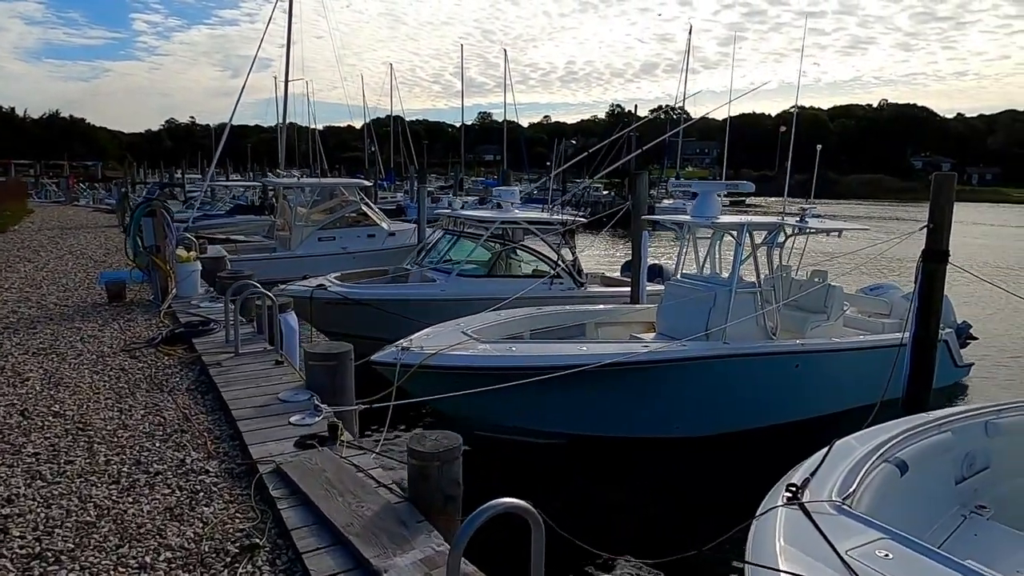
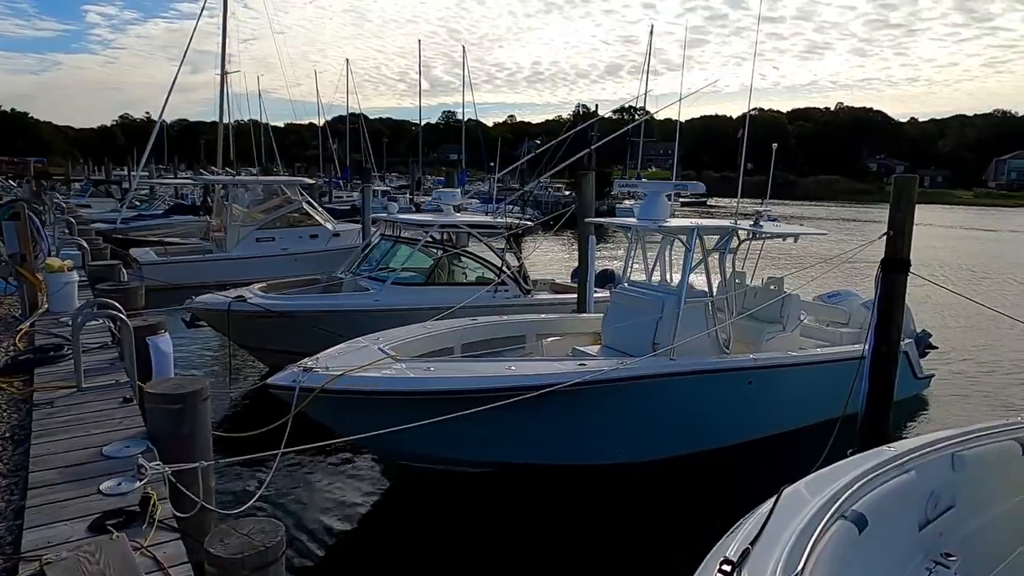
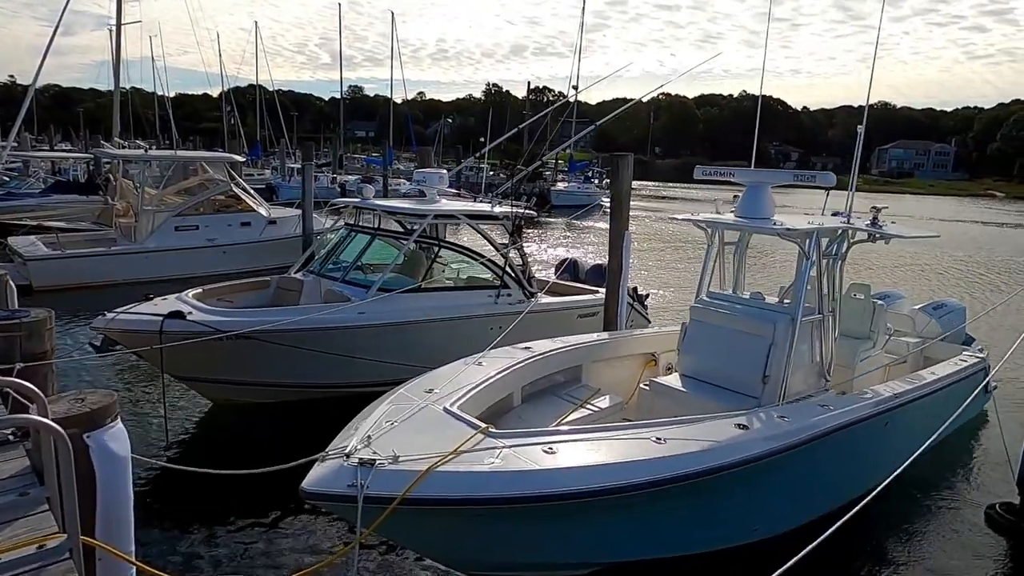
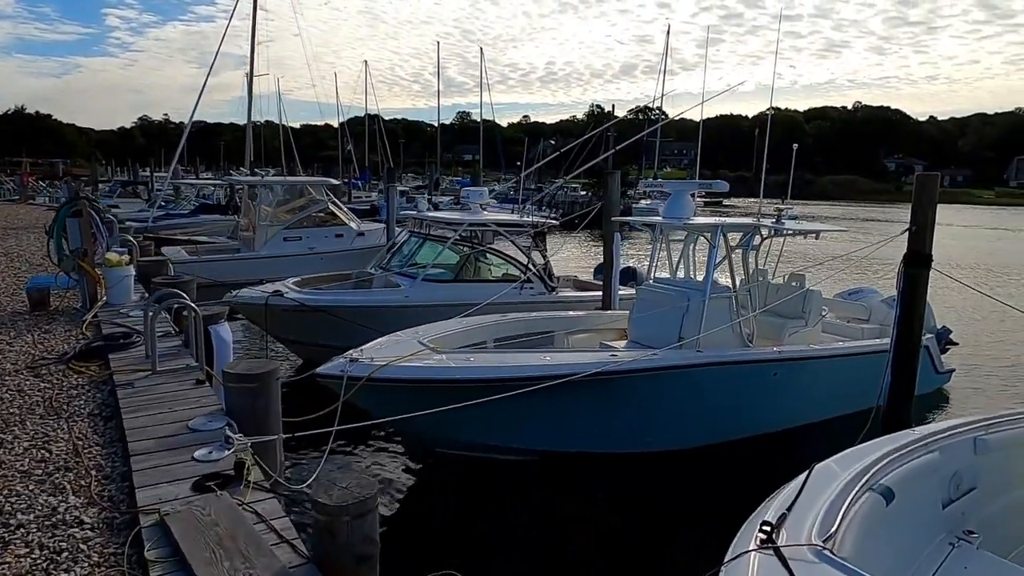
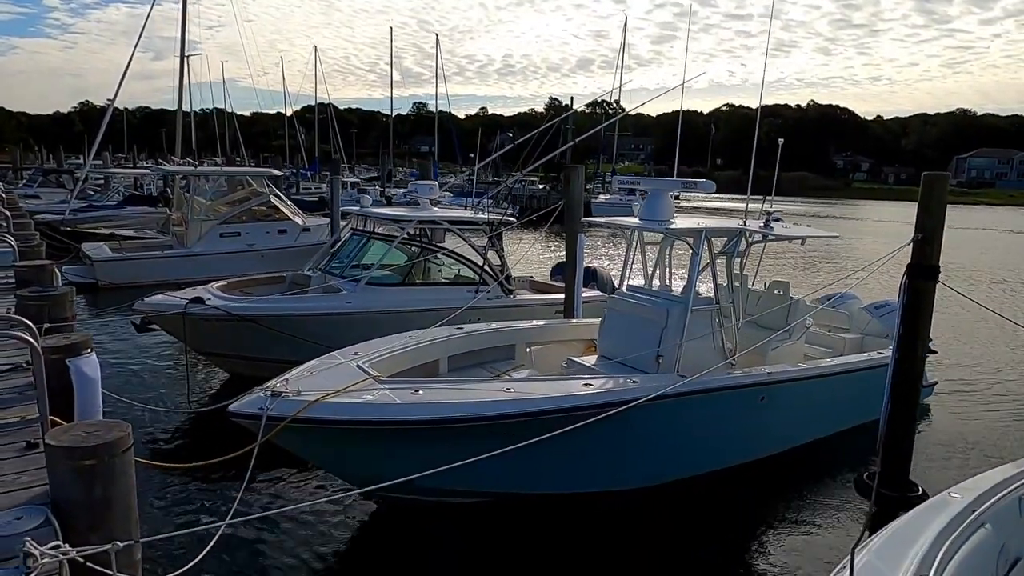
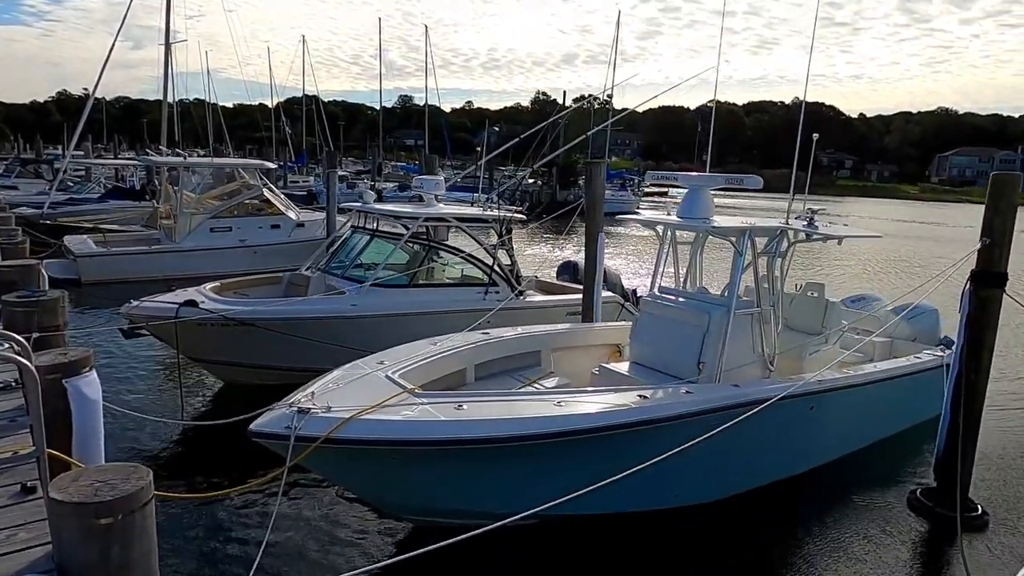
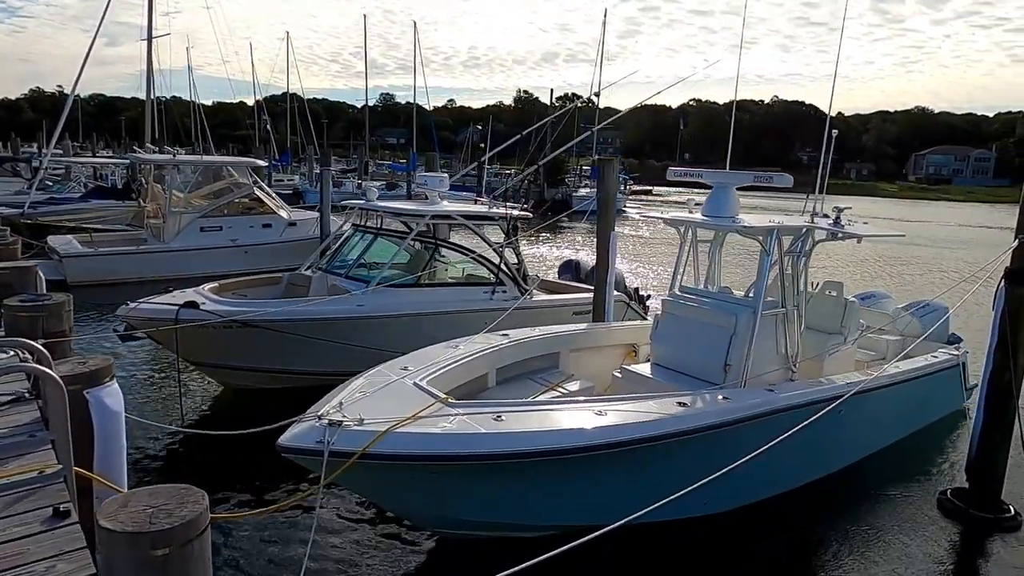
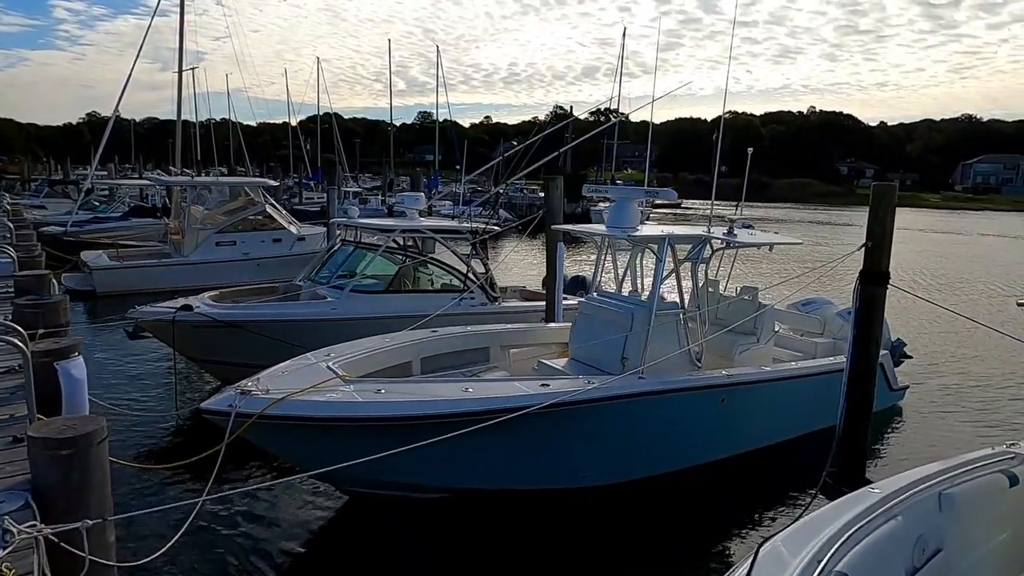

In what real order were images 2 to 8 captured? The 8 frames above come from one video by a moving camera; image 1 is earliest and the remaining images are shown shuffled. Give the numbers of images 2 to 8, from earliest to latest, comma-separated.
4, 2, 8, 5, 6, 7, 3
